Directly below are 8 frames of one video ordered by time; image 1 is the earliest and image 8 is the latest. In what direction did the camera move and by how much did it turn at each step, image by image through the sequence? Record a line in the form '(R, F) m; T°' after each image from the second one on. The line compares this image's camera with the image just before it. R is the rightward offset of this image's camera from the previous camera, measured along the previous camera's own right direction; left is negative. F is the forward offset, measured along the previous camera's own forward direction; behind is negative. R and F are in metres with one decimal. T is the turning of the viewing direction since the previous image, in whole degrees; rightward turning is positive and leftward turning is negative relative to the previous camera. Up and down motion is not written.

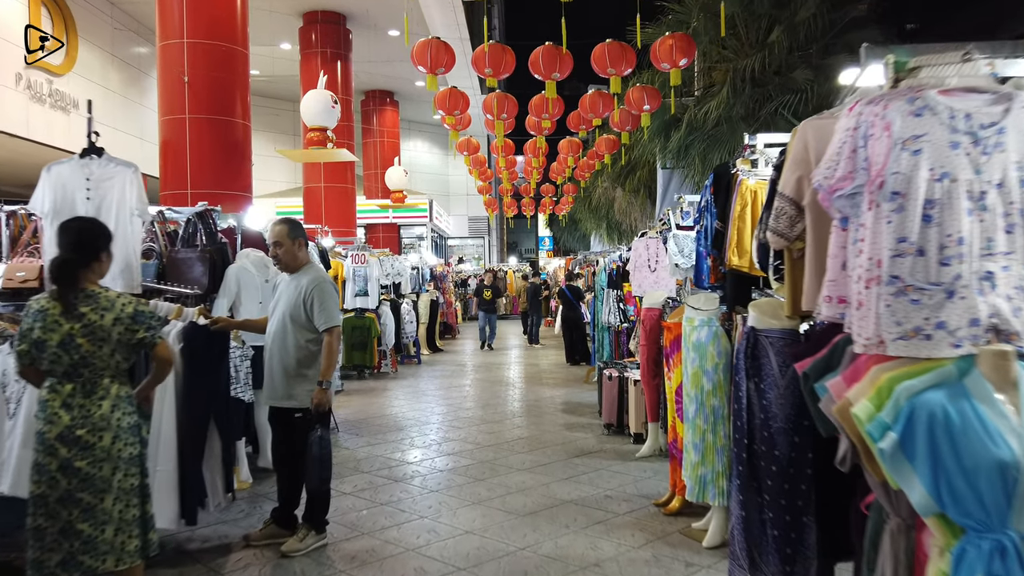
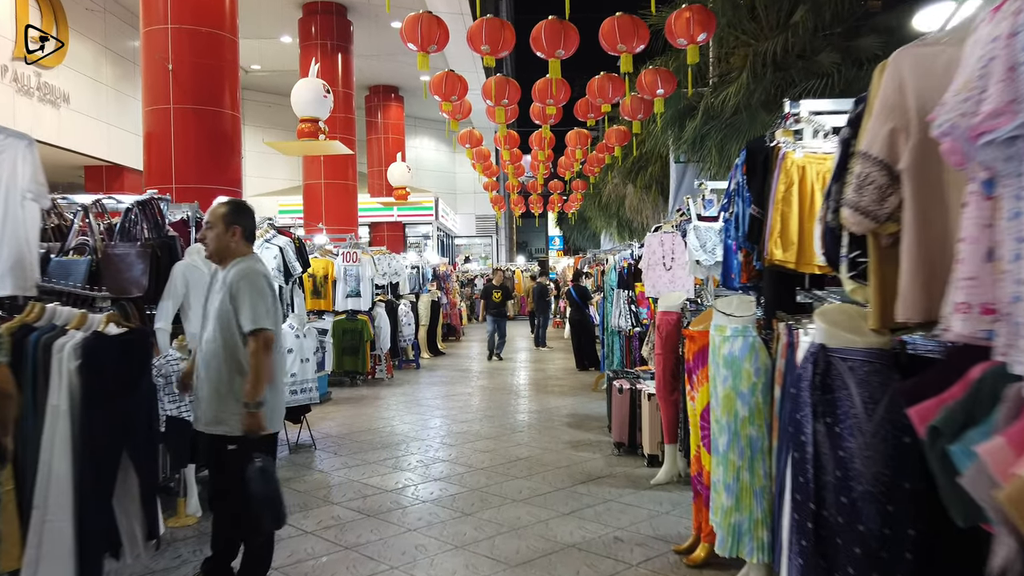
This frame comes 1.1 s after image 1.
(+0.1, +0.7) m; -1°
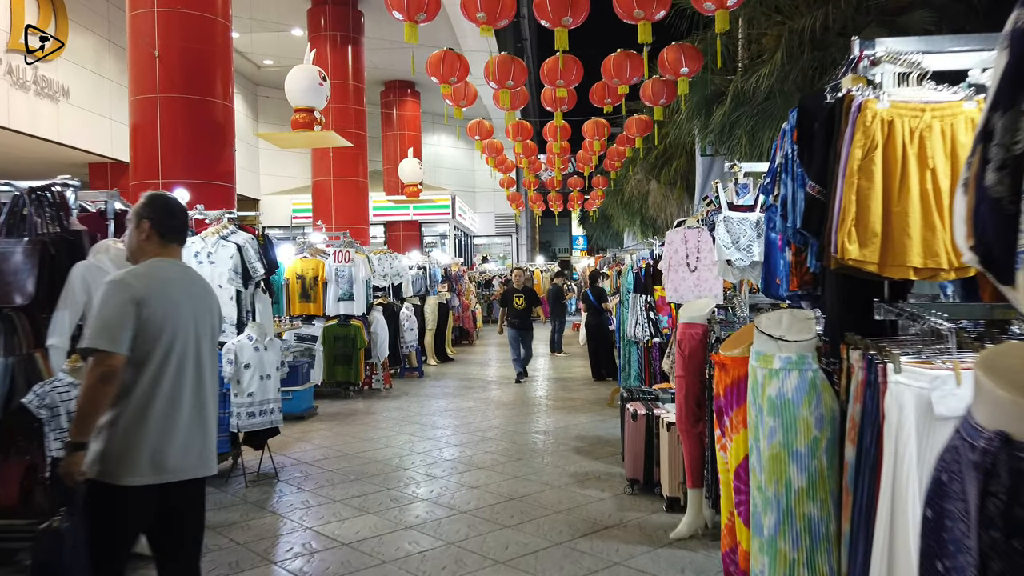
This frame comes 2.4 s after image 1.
(+0.2, +0.8) m; -2°
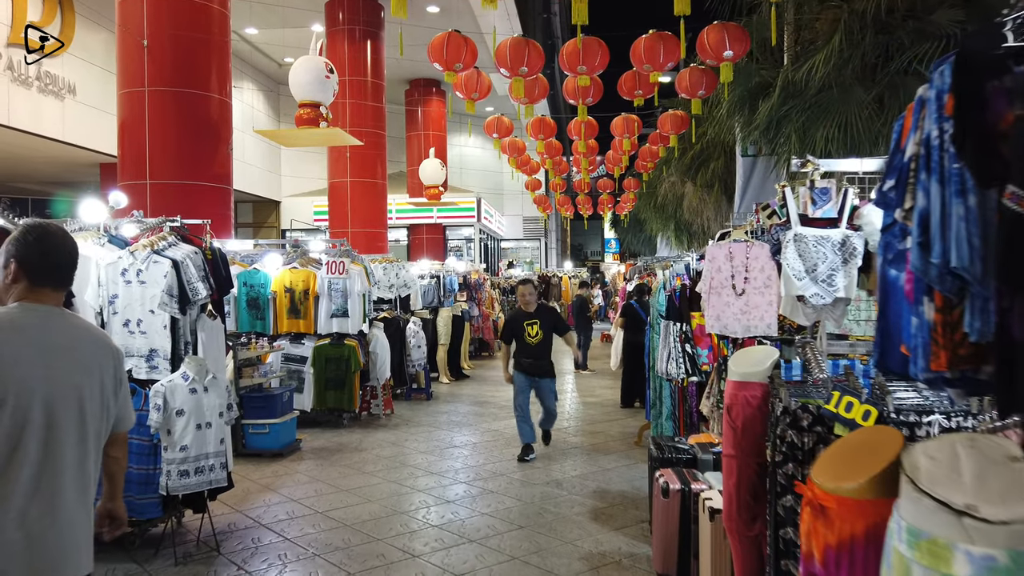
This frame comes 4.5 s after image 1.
(+0.2, +1.0) m; -2°
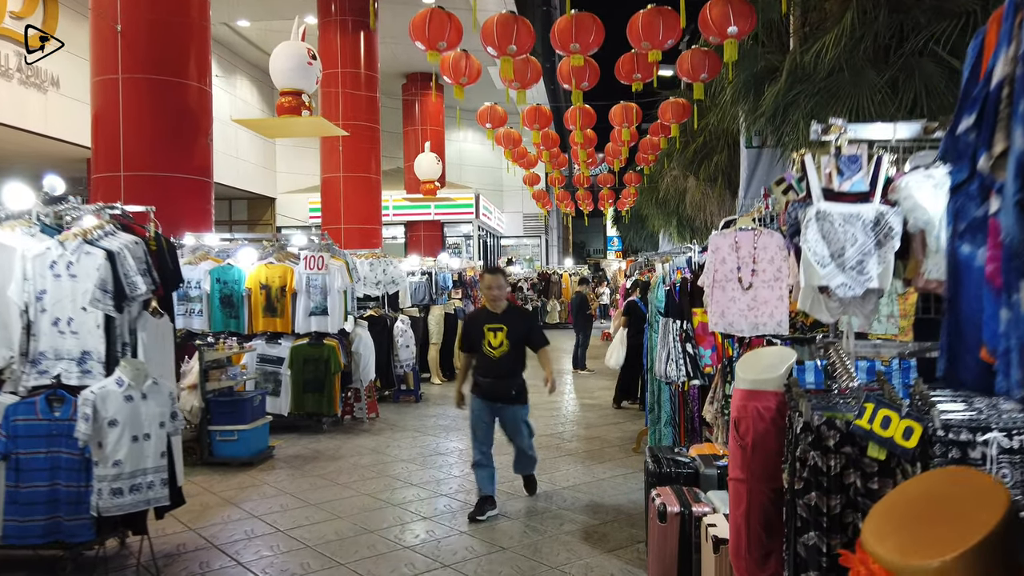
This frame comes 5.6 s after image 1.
(+0.1, +0.4) m; 0°
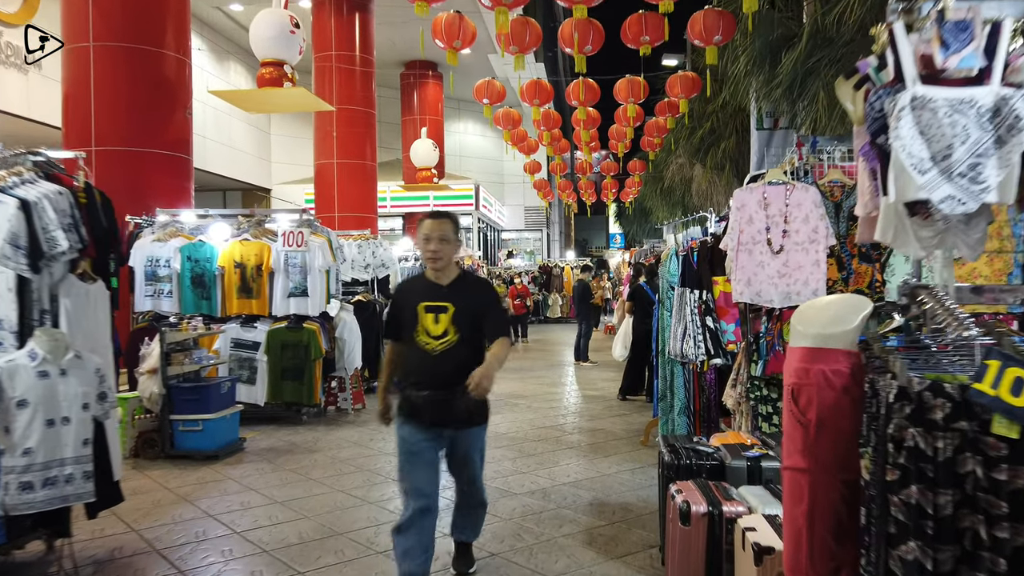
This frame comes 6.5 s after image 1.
(0.0, +0.5) m; 0°
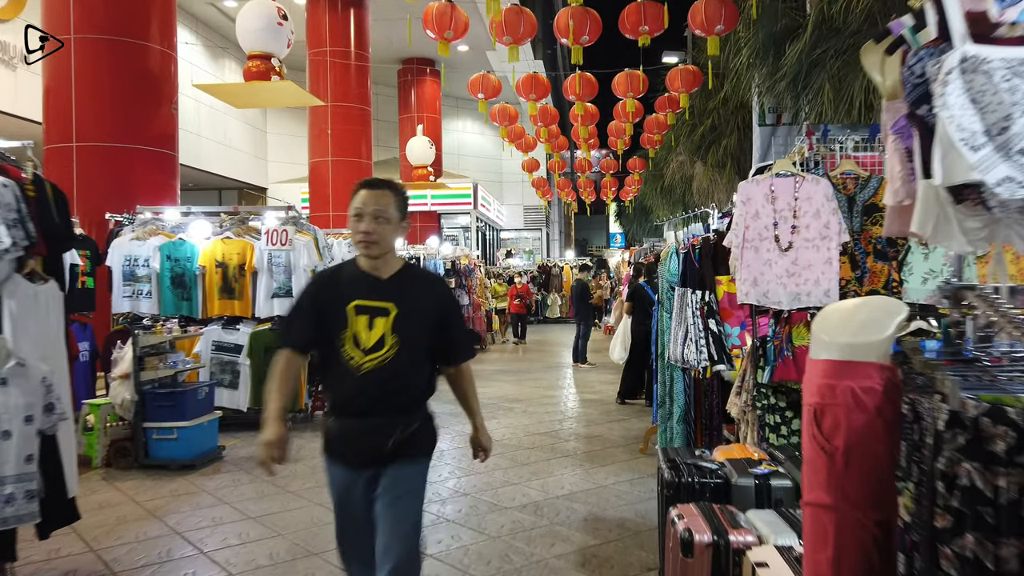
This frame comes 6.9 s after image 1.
(+0.1, +0.2) m; 0°
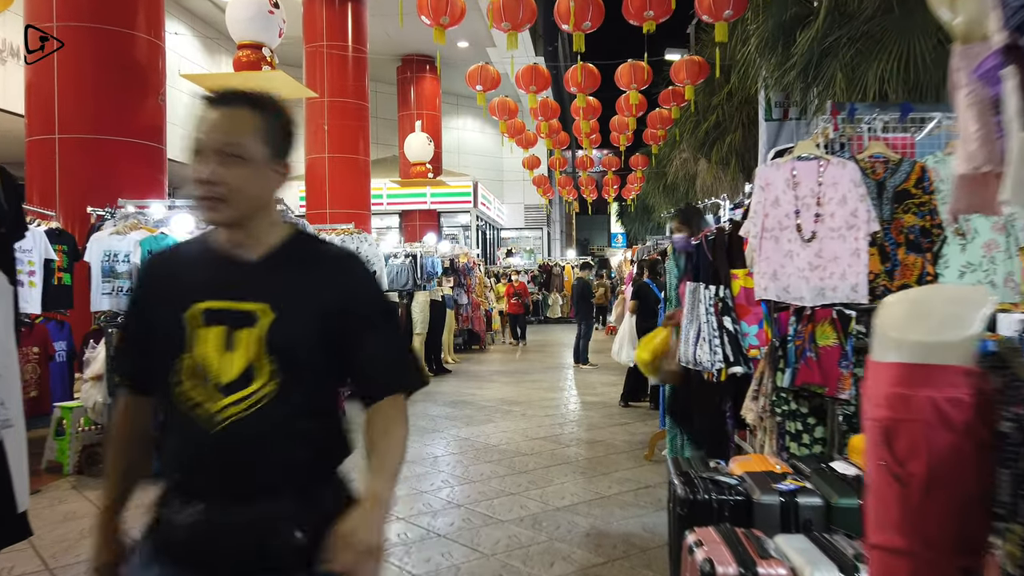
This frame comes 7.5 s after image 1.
(0.0, +0.3) m; 0°
